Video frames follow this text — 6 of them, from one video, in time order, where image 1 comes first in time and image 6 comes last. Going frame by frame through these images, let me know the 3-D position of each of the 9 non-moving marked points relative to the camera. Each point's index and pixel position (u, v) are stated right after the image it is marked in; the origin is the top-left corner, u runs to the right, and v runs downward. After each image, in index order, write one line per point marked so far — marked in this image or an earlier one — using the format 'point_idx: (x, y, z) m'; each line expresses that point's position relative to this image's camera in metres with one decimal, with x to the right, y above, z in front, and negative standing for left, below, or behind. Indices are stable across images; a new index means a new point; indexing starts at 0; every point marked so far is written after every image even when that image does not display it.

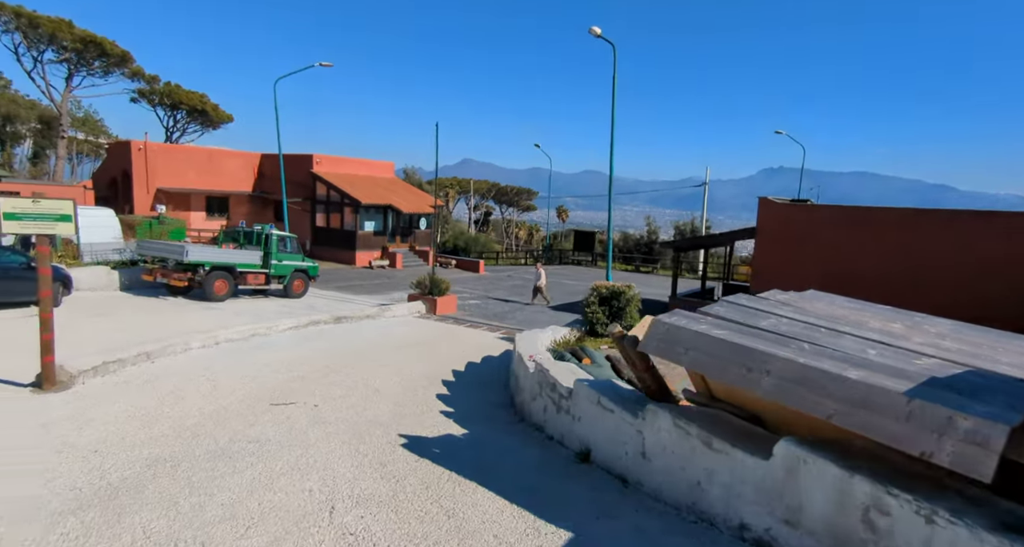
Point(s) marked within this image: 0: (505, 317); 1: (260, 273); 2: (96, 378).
0: (-0.4, -1.3, +16.8) m
1: (-8.0, 0.0, +17.3) m
2: (-4.8, -1.2, +6.5) m
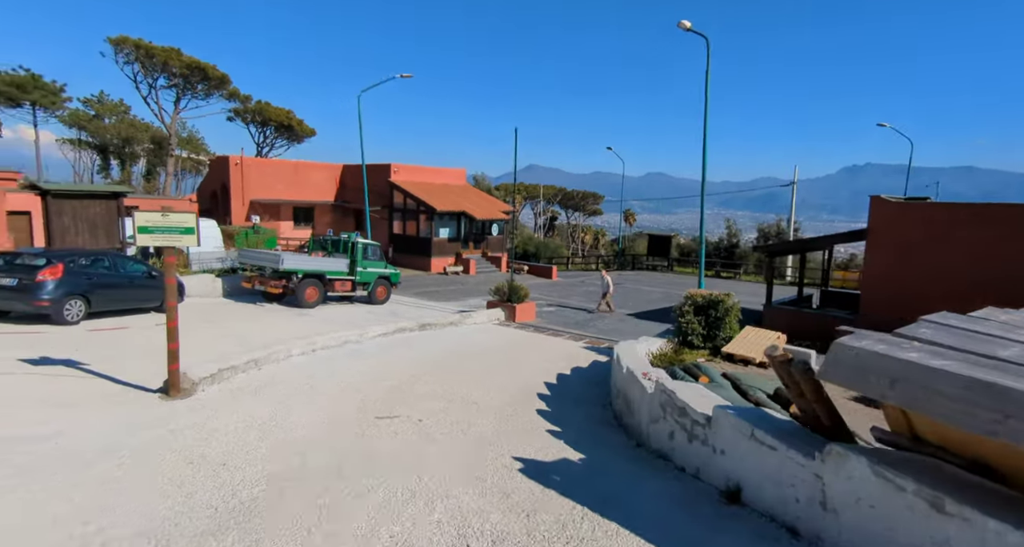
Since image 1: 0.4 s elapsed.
0: (+2.1, -1.5, +16.5) m
1: (-5.4, -0.2, +17.9) m
2: (-3.6, -1.3, +6.8) m
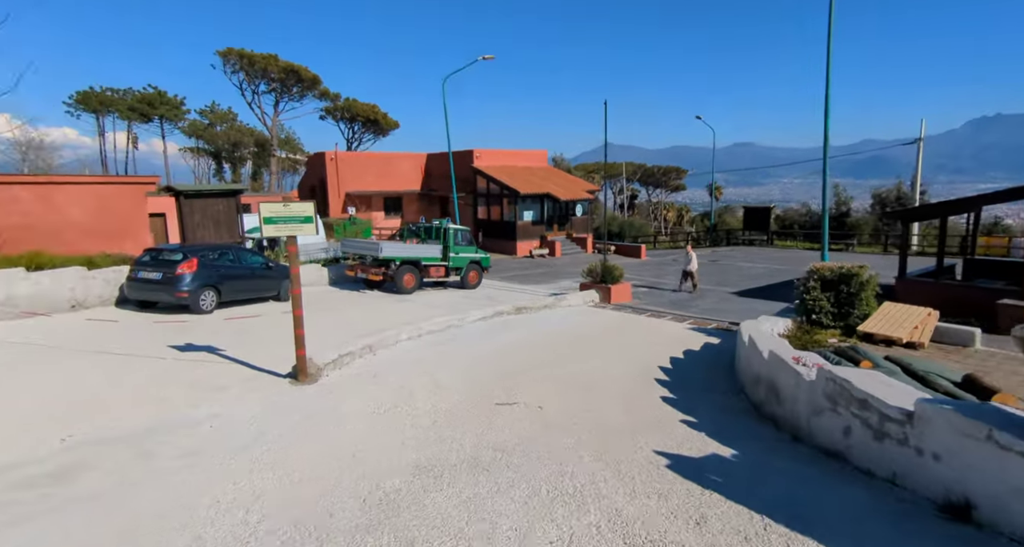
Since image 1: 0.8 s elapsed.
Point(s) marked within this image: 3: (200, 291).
0: (+4.9, -0.9, +15.7) m
1: (-2.3, +0.2, +18.2) m
2: (-2.2, -1.2, +7.0) m
3: (-6.5, -0.4, +11.7) m
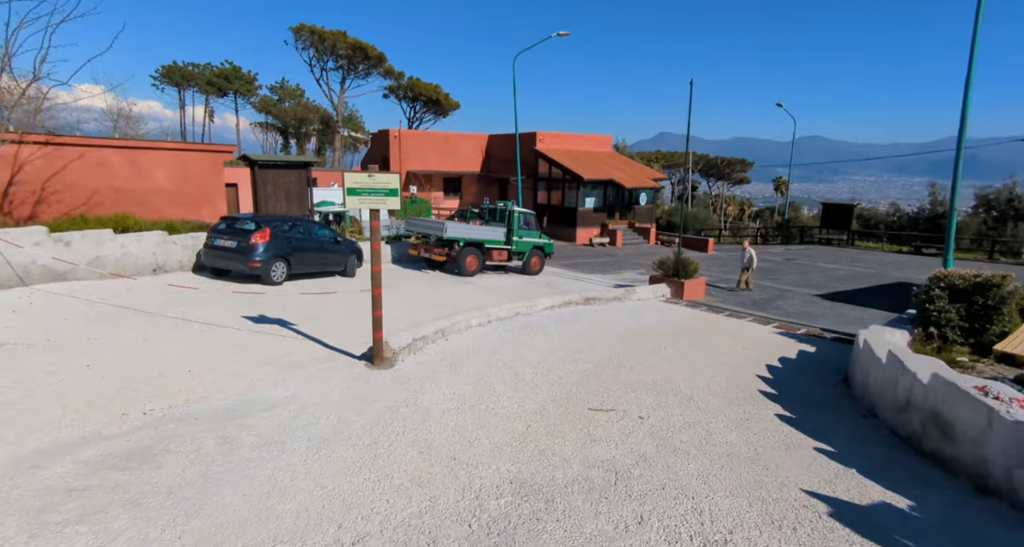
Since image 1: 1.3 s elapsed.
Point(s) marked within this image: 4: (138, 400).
0: (+6.7, -0.9, +14.6) m
1: (-0.2, +0.8, +17.7) m
2: (-1.2, -1.0, +6.6) m
3: (-5.0, +0.2, +11.6) m
4: (-3.0, -1.0, +4.5) m
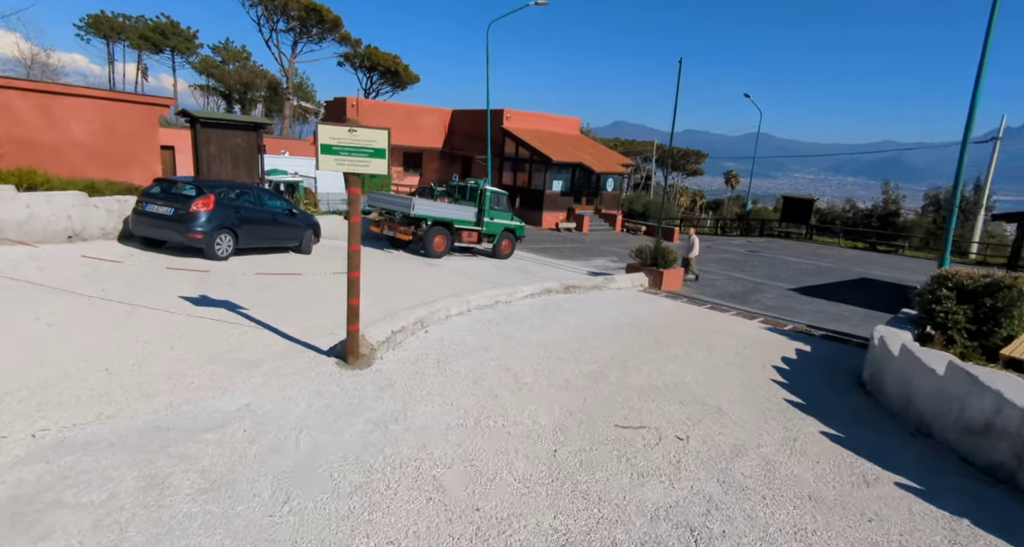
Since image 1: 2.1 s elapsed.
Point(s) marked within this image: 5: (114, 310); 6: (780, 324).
0: (+5.9, -0.7, +14.2) m
1: (-1.1, +1.3, +16.6) m
2: (-1.2, -0.8, +5.5) m
3: (-5.4, +0.7, +10.2) m
4: (-2.9, -0.8, +3.3) m
5: (-4.3, -0.4, +6.1) m
6: (+5.4, -1.0, +11.4) m
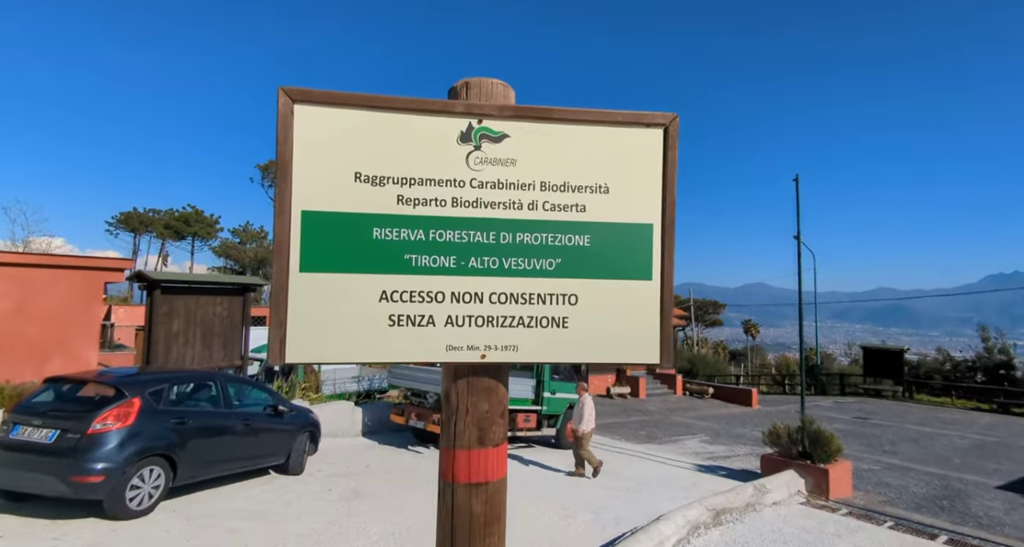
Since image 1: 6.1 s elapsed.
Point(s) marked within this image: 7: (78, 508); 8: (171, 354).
0: (+7.5, -3.9, +9.2) m
1: (+0.4, -3.0, +12.1) m
2: (+0.2, -1.9, +0.9) m
3: (-3.9, -2.0, +5.8) m
4: (-1.5, -1.4, -1.2) m
5: (-2.9, -1.9, +1.6) m
6: (+7.0, -3.5, +6.4) m
7: (-4.6, -2.4, +6.0) m
8: (-5.9, -1.4, +9.7) m
